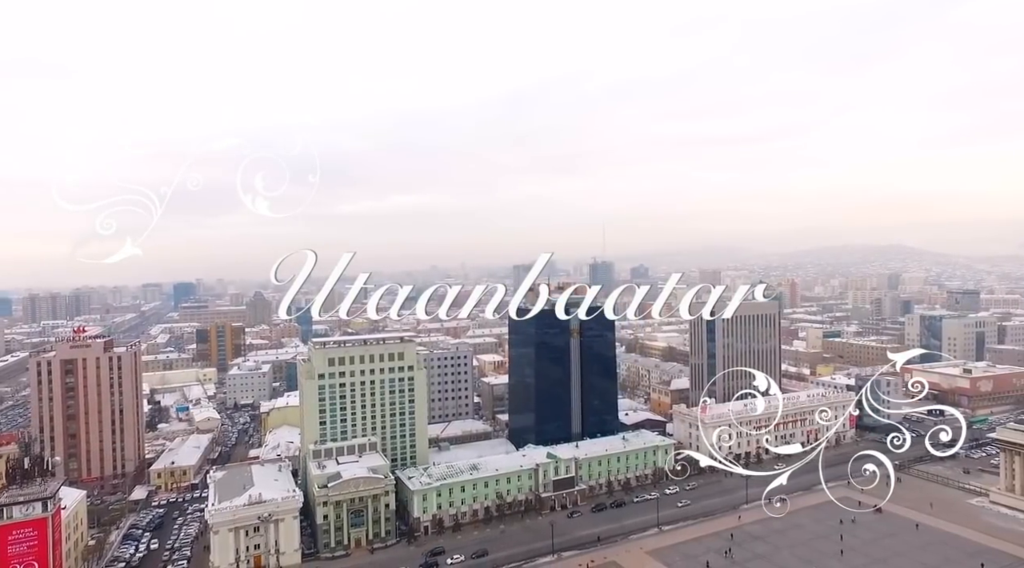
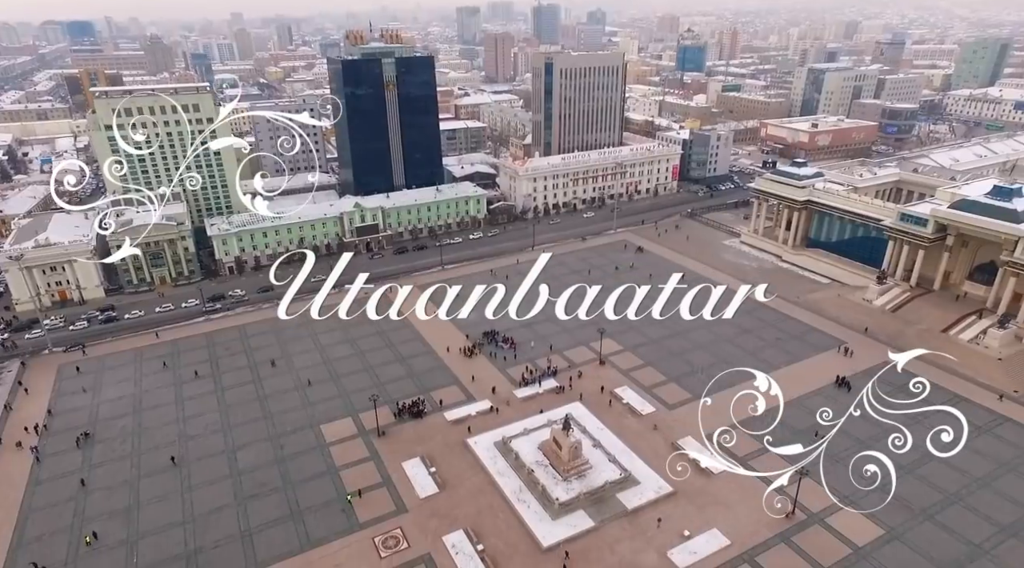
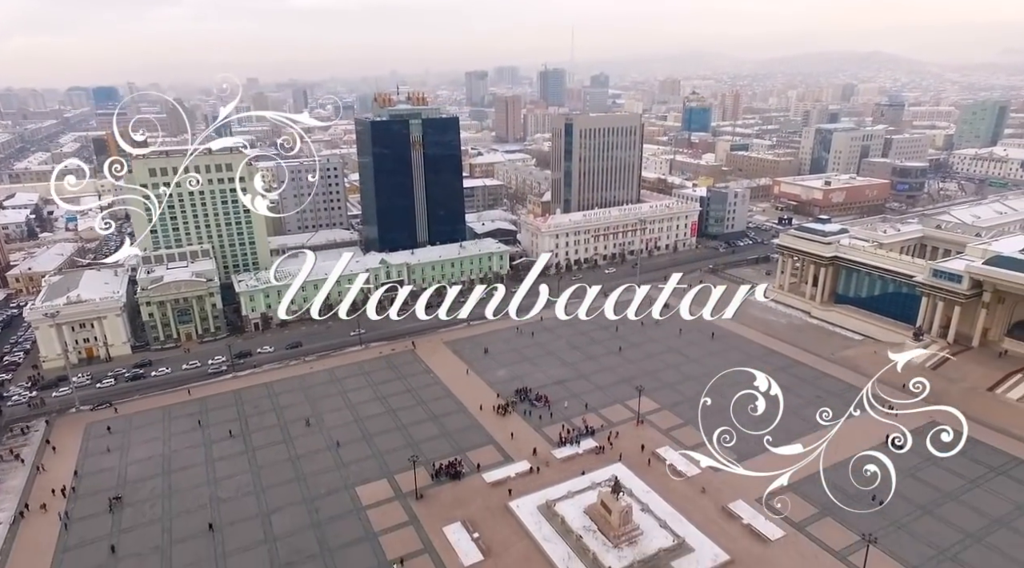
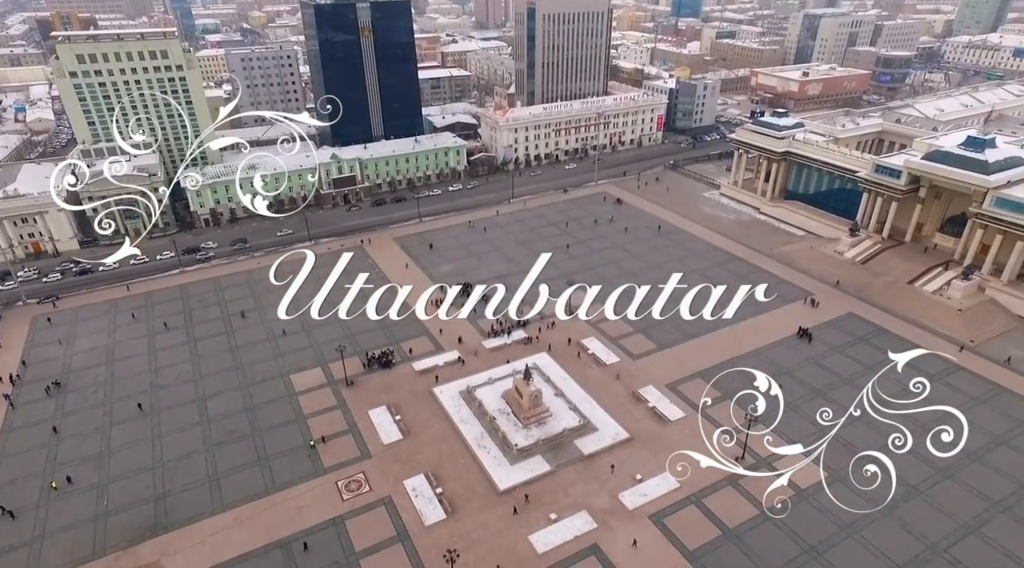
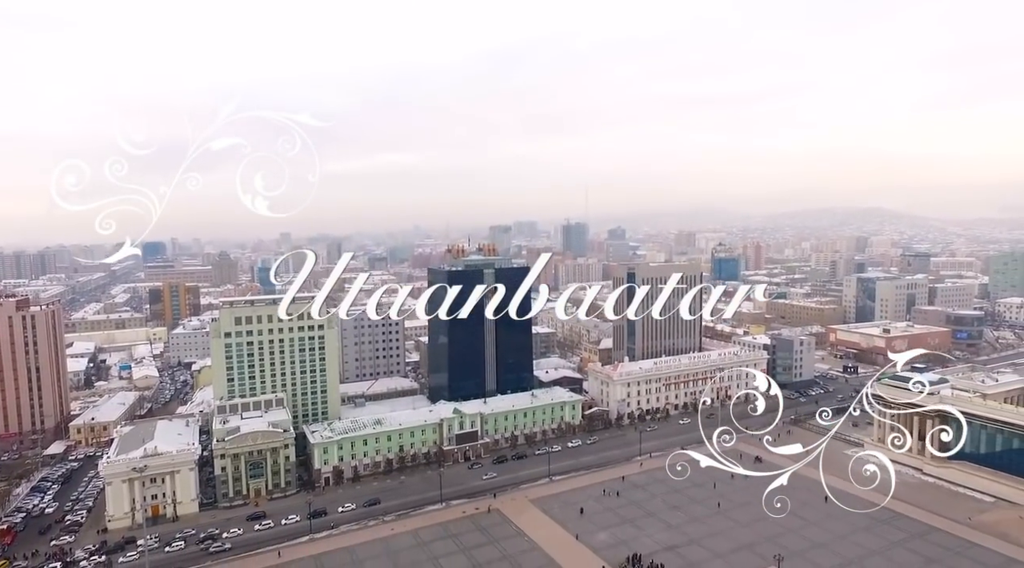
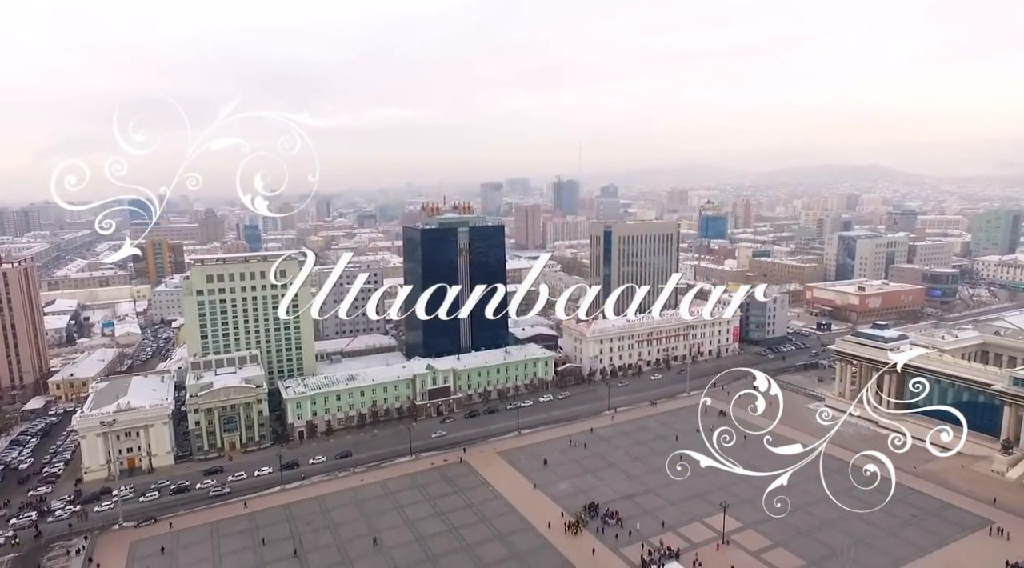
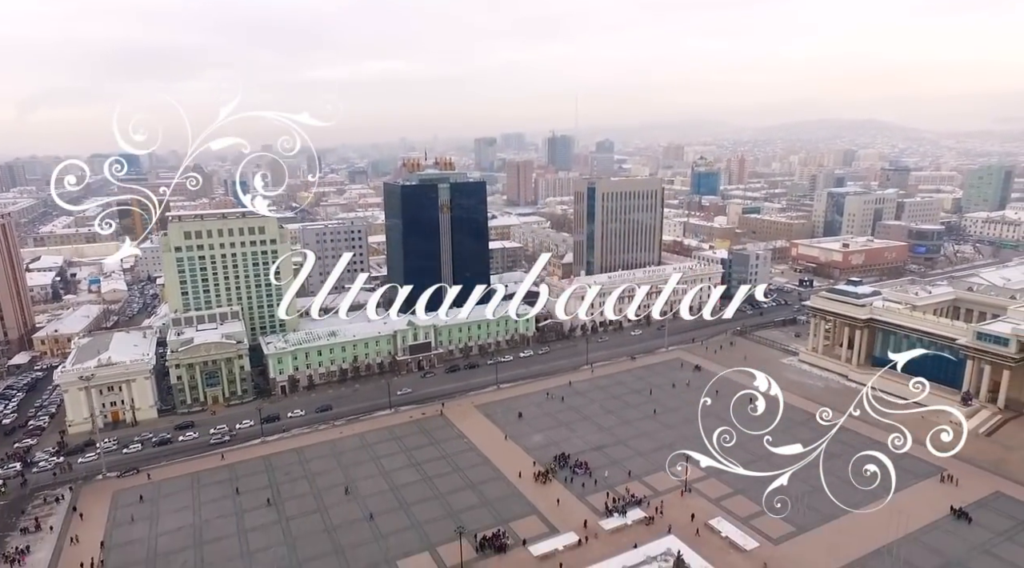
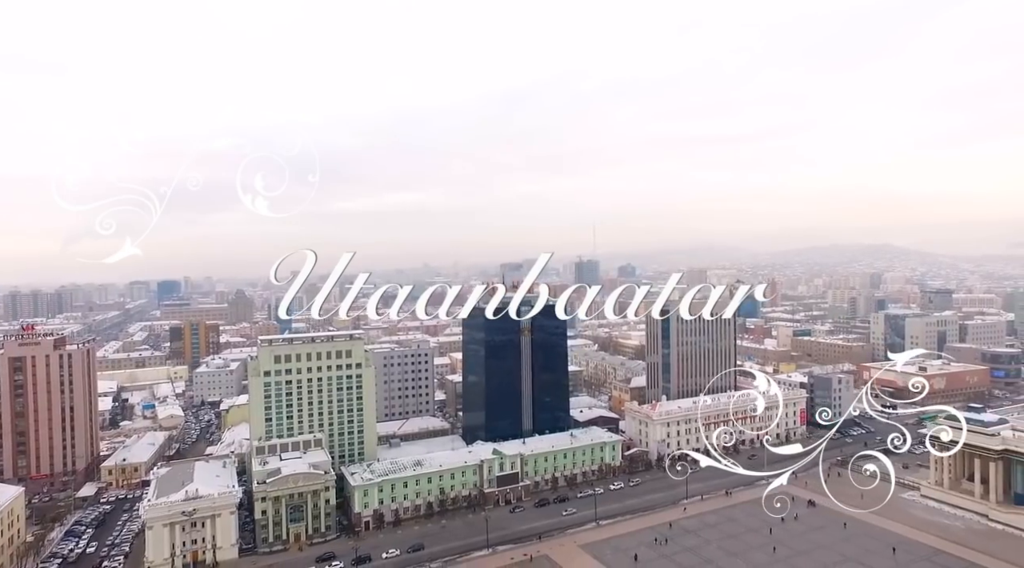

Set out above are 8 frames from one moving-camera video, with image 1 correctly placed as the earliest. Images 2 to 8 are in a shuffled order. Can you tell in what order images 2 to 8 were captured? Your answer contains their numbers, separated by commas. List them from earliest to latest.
8, 5, 6, 7, 3, 2, 4
